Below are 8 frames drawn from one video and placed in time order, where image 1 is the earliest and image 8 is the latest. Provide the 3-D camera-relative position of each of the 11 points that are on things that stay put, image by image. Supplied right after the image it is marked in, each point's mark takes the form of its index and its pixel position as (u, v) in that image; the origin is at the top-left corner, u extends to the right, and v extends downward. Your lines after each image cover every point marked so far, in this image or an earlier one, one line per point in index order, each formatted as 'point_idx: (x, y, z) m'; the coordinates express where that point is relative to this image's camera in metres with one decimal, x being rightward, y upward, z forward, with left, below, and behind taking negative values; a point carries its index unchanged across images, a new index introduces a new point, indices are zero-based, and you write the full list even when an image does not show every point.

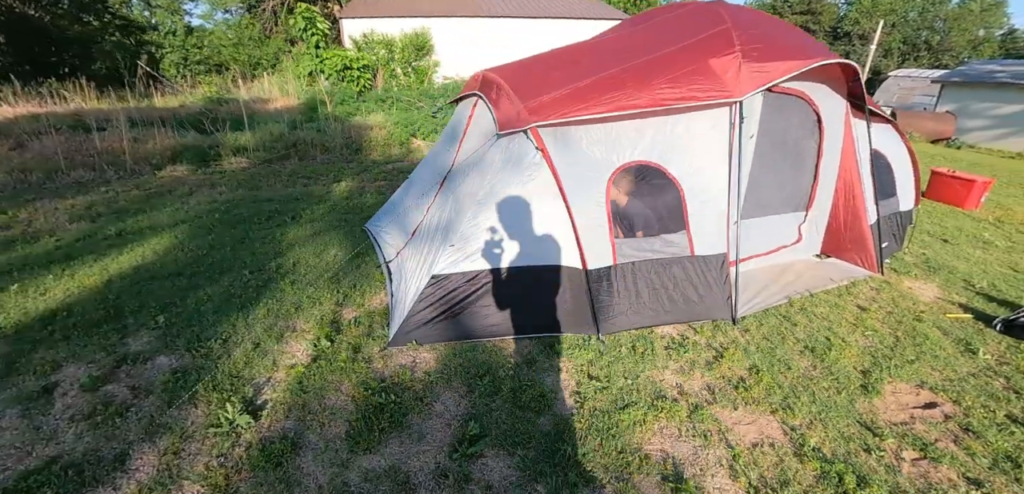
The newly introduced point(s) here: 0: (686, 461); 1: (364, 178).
0: (+0.9, -1.2, +2.6) m
1: (-2.2, +1.0, +7.2) m
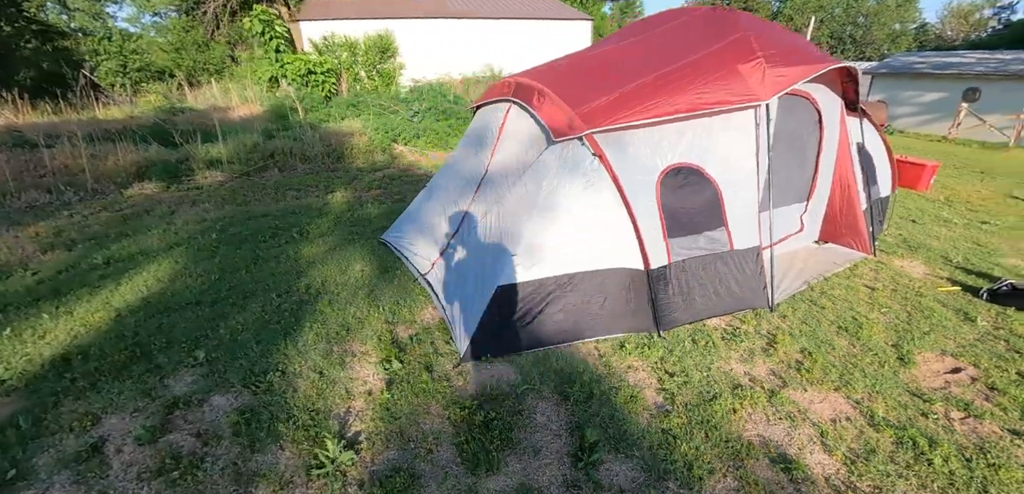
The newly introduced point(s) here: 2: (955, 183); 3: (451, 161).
0: (+1.6, -1.2, +2.7) m
1: (-2.2, +0.8, +6.9) m
2: (+6.8, +1.0, +7.1) m
3: (-0.6, +0.9, +4.9) m
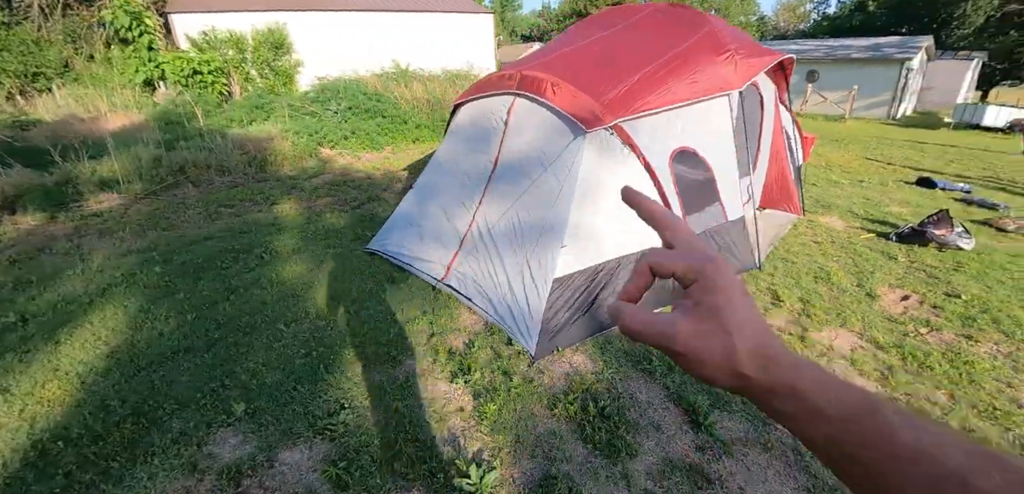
0: (+2.2, -0.9, +3.2) m
1: (-2.8, +0.6, +6.2) m
2: (+5.8, +1.8, +8.7) m
3: (-0.7, +0.9, +4.6) m
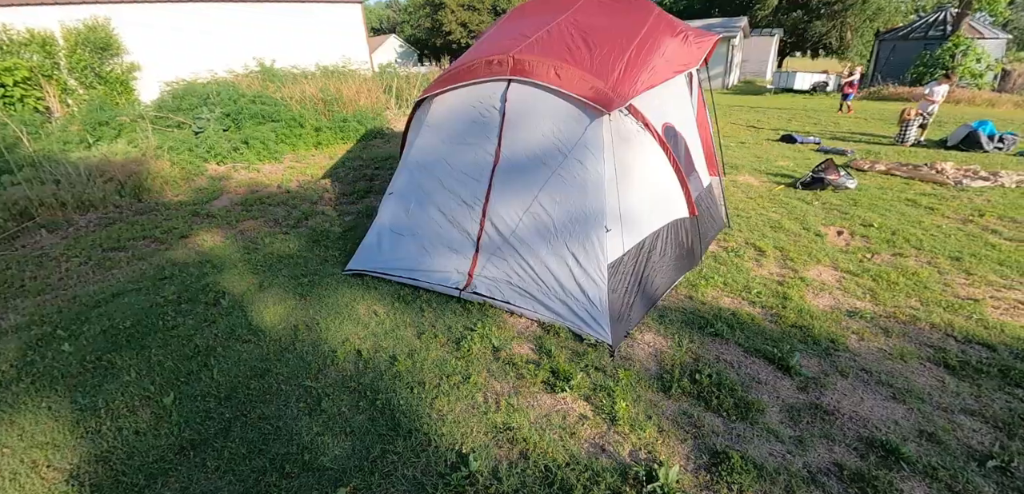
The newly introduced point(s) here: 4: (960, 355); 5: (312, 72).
0: (+2.6, -0.5, +3.7) m
1: (-3.2, +0.2, +5.1) m
2: (+4.0, +2.7, +10.0) m
3: (-0.8, +0.8, +4.2) m
4: (+3.0, -0.7, +3.2) m
5: (-3.9, +3.4, +9.2) m
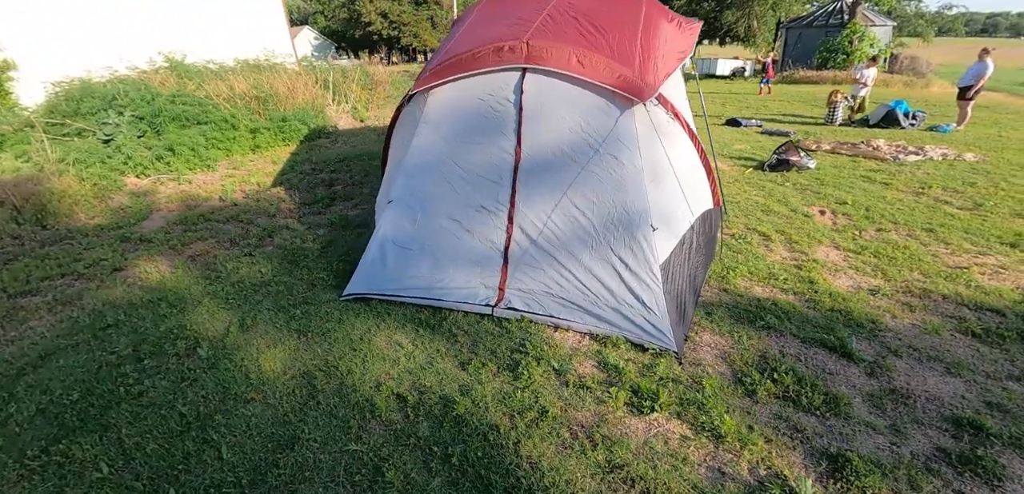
0: (+2.9, -0.3, +3.8) m
1: (-3.1, -0.1, +4.2) m
2: (+2.9, +3.0, +10.1) m
3: (-0.7, +0.7, +3.7) m
4: (+3.4, -0.5, +3.4) m
5: (-4.8, +3.1, +8.0) m
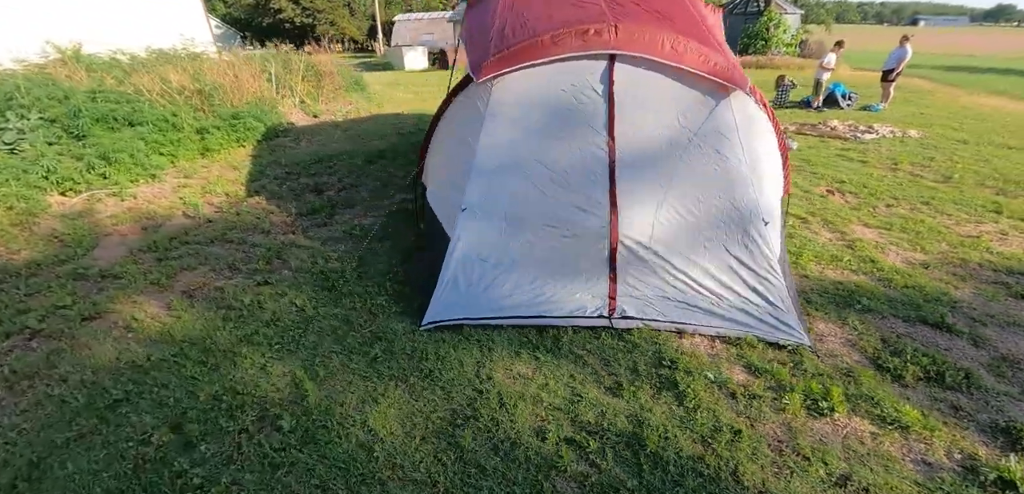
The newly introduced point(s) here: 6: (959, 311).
0: (+3.4, -0.1, +4.0) m
1: (-2.5, -0.4, +3.2) m
2: (+2.0, +3.3, +10.1) m
3: (0.0, +0.6, +3.2) m
4: (+4.0, -0.3, +3.7) m
5: (-5.1, +2.8, +6.6) m
6: (+3.3, -0.5, +3.4) m
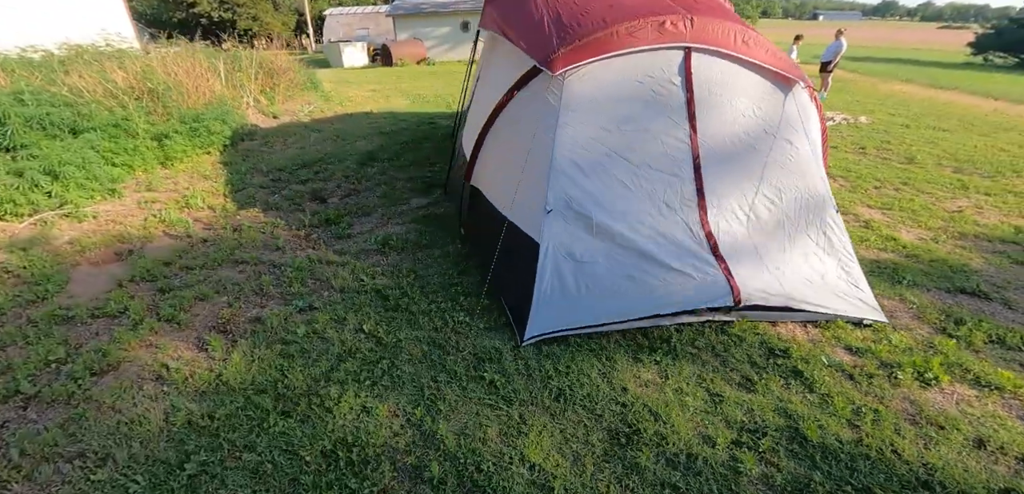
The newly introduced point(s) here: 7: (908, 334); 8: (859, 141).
0: (+3.8, +0.1, +4.4) m
1: (-1.8, -0.5, +2.6) m
2: (+1.2, +3.4, +10.2) m
3: (+0.5, +0.6, +3.0) m
4: (+4.5, 0.0, +4.2) m
5: (-5.2, +2.4, +5.5) m
6: (+3.8, -0.2, +3.7) m
7: (+2.6, -0.6, +3.0) m
8: (+5.1, +1.6, +6.9) m
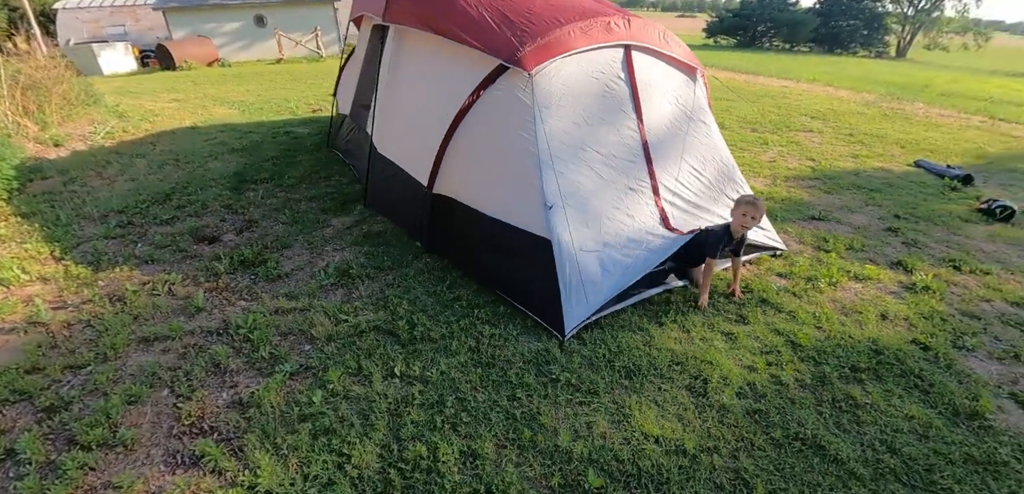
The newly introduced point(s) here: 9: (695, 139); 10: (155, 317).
0: (+3.0, +0.8, +5.6) m
1: (-1.4, -0.9, +1.9) m
2: (-2.2, +3.4, +9.8) m
3: (+0.4, +0.7, +3.0) m
4: (+3.7, +0.8, +5.6) m
5: (-6.1, +1.3, +3.2) m
6: (+3.2, +0.5, +5.0) m
7: (+2.5, -0.1, +3.9) m
8: (+2.9, +2.4, +8.3) m
9: (+1.5, +0.9, +3.6) m
10: (-2.1, -0.4, +2.7) m
